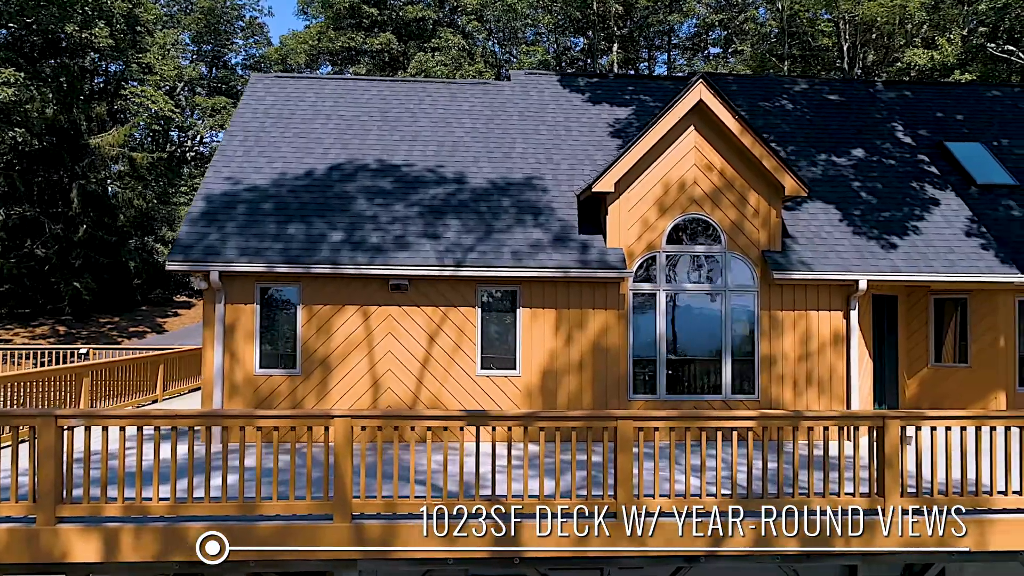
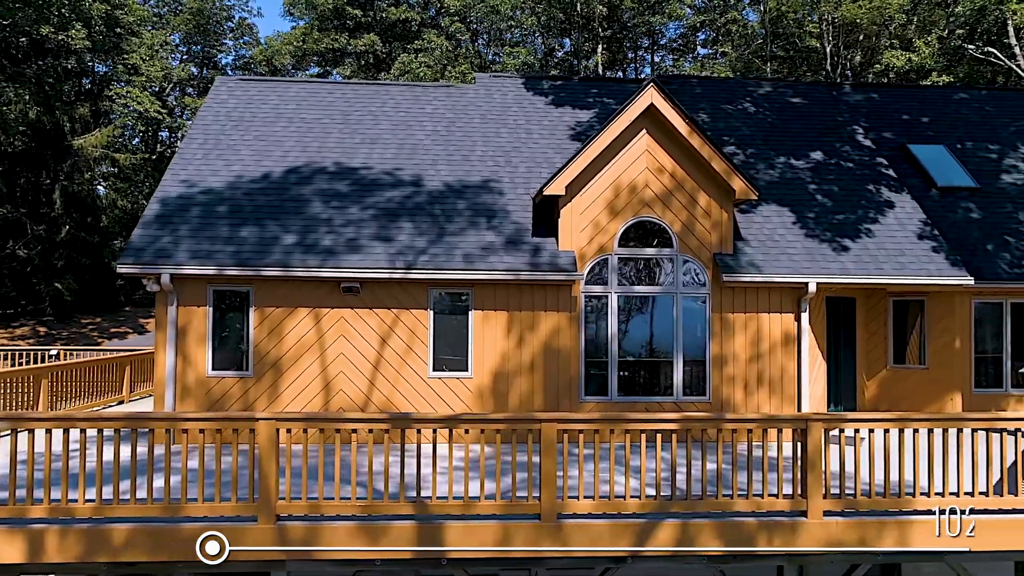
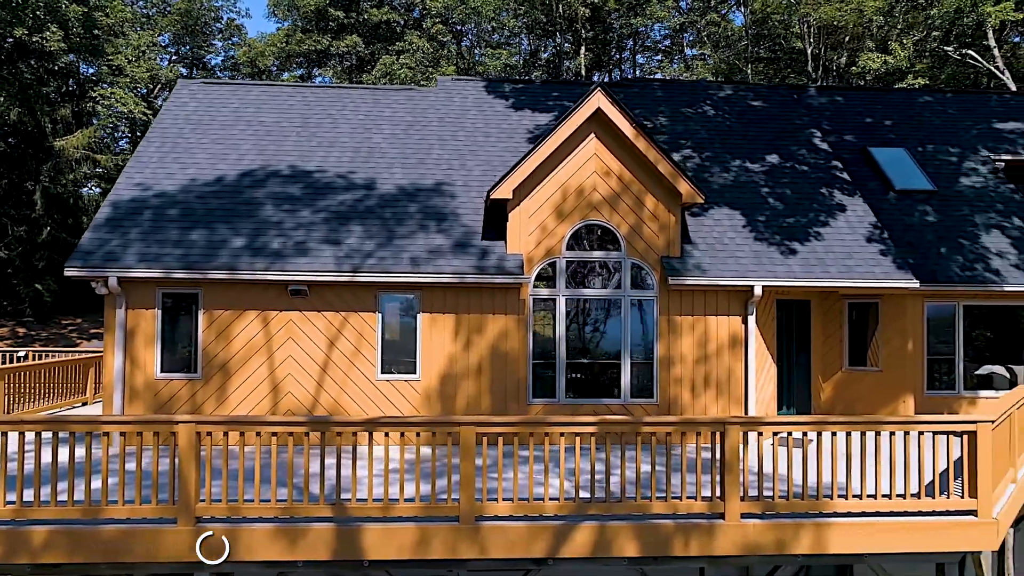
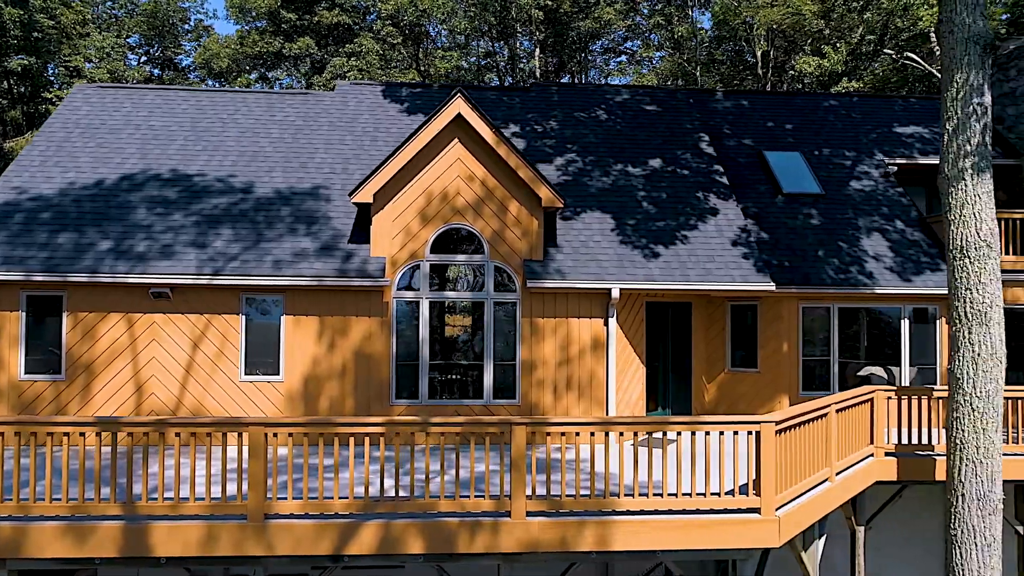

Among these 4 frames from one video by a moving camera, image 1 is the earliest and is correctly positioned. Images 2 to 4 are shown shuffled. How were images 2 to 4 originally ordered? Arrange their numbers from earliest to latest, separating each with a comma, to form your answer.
2, 3, 4
